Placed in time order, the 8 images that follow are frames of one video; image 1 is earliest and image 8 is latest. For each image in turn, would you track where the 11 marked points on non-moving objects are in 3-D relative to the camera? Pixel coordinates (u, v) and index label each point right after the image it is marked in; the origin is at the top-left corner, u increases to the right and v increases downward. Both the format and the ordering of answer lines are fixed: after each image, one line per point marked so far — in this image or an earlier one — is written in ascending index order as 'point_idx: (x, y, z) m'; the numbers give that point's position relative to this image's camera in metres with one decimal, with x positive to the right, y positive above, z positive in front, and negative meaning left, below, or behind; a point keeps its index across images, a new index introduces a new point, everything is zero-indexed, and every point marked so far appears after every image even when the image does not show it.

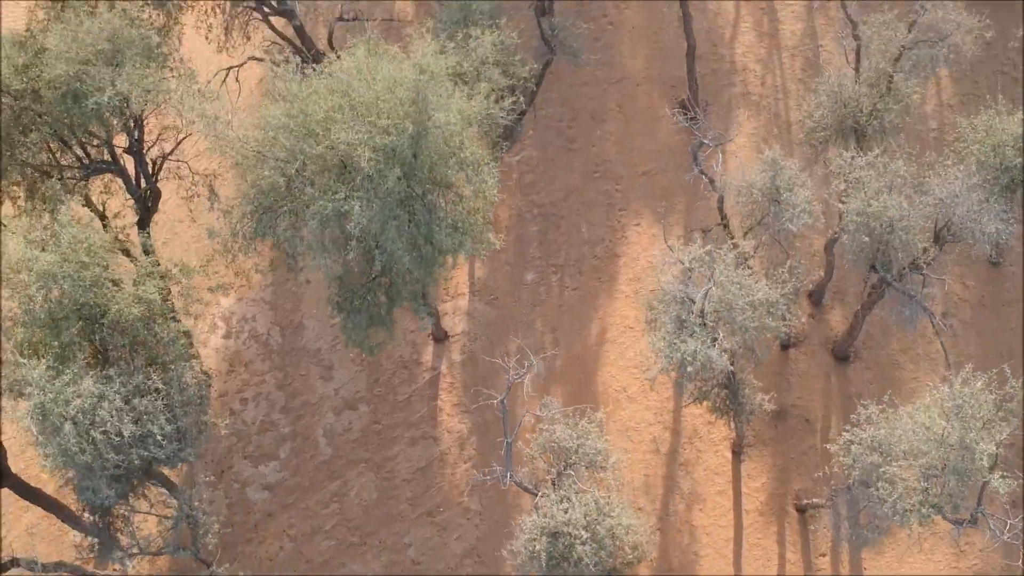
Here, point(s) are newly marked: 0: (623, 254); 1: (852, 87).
0: (+2.0, +0.6, +17.9) m
1: (+4.6, +2.6, +13.5) m
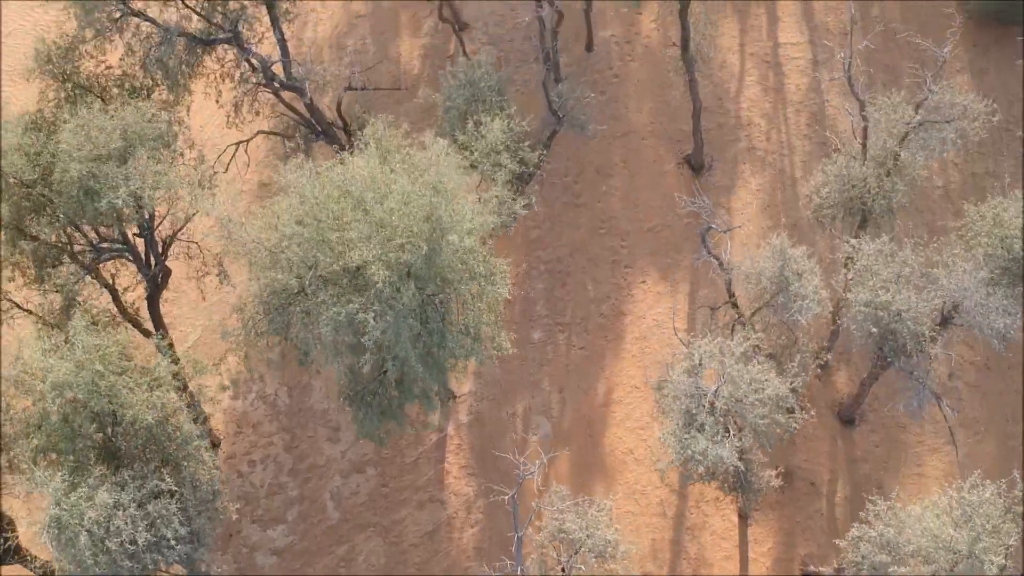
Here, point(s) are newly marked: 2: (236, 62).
0: (+2.1, -0.4, +18.0) m
1: (+4.7, +1.6, +13.5) m
2: (-3.9, +3.2, +14.1) m
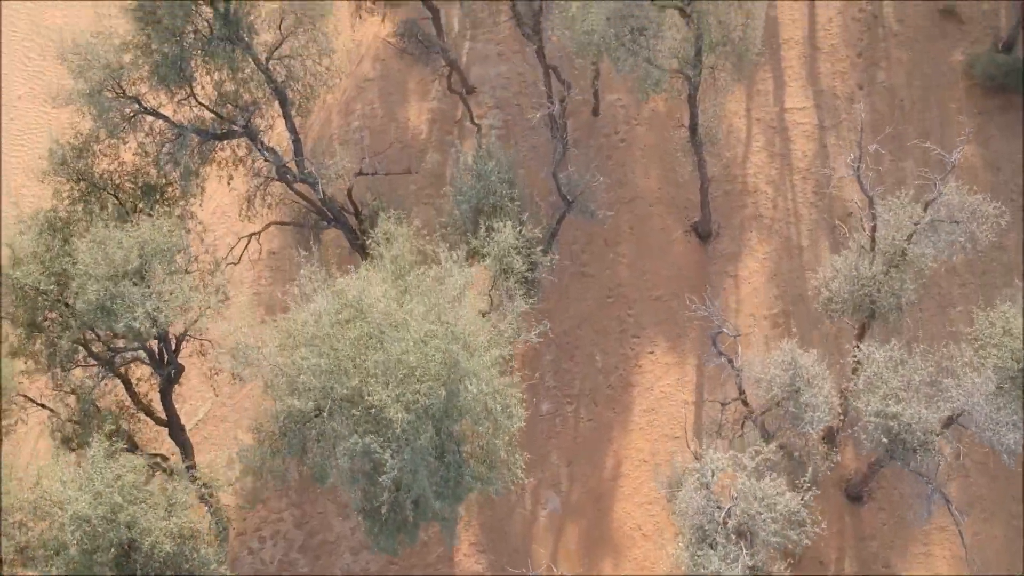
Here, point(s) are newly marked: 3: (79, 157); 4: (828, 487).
0: (+2.3, -1.7, +18.1) m
1: (+4.8, +0.3, +13.6) m
2: (-3.8, +1.9, +14.1) m
3: (-5.9, +1.6, +13.6) m
4: (+5.2, -3.3, +16.6) m
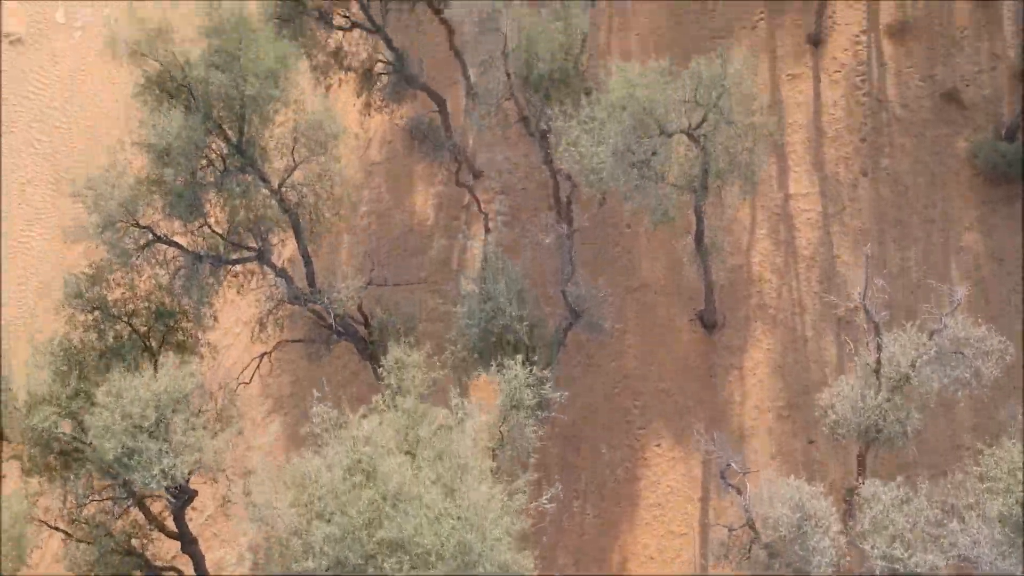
0: (+2.4, -3.5, +18.2) m
1: (+5.0, -1.4, +13.8) m
2: (-3.6, +0.2, +14.3) m
3: (-5.8, -0.1, +13.8) m
4: (+5.4, -5.0, +16.7) m
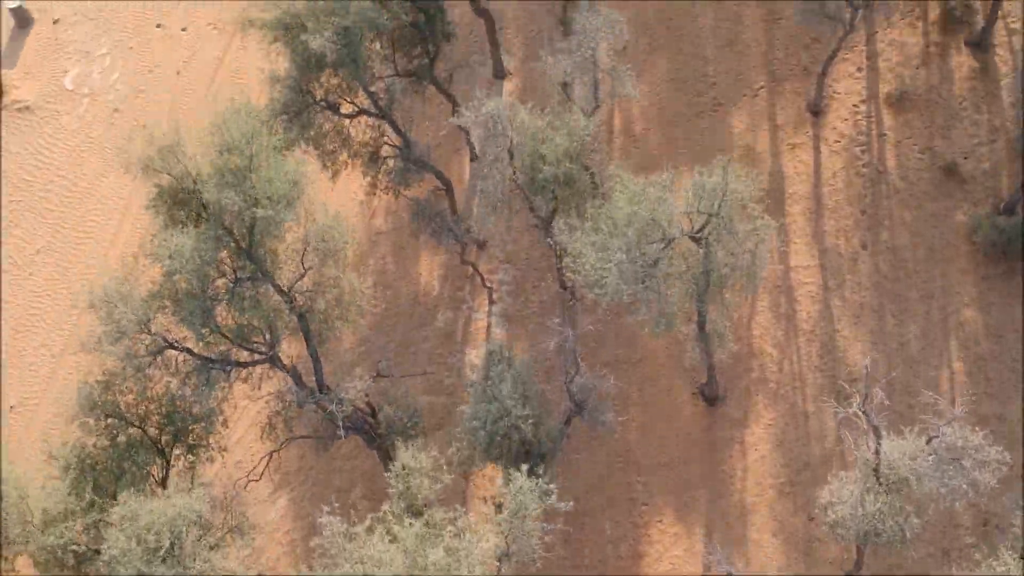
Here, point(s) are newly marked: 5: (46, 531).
0: (+2.5, -4.9, +18.4) m
1: (+5.0, -2.9, +14.0) m
2: (-3.6, -1.2, +14.5) m
3: (-5.7, -1.5, +14.0) m
4: (+5.5, -6.5, +16.9) m
5: (-6.1, -3.1, +13.2) m
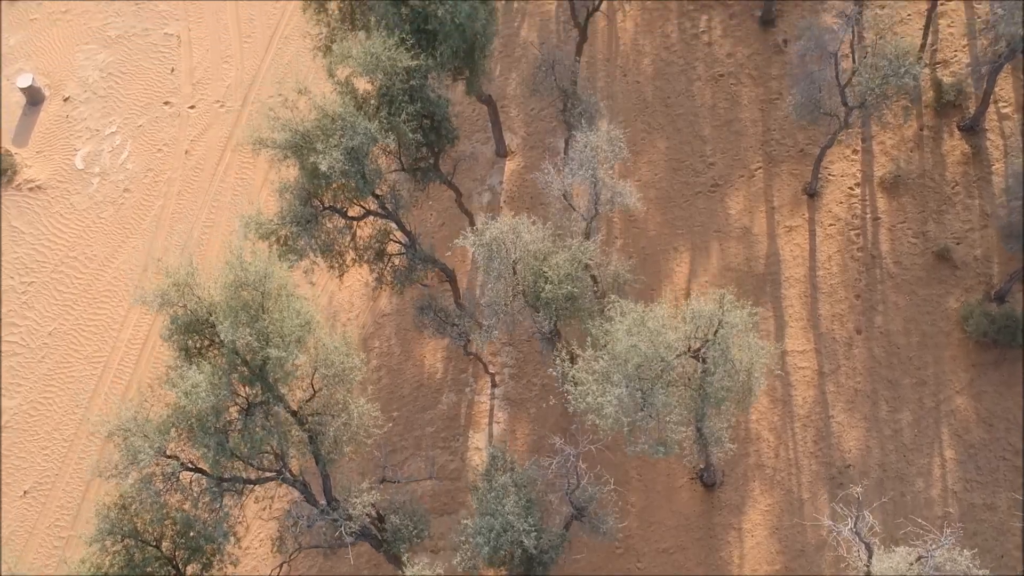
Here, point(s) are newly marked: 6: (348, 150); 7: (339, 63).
0: (+2.5, -6.7, +18.9) m
1: (+5.1, -4.6, +14.5) m
2: (-3.5, -3.0, +15.0) m
3: (-5.6, -3.3, +14.5) m
4: (+5.5, -8.2, +17.4) m
5: (-6.1, -4.8, +13.6) m
6: (-2.6, +2.2, +16.0) m
7: (-2.9, +3.7, +16.7) m
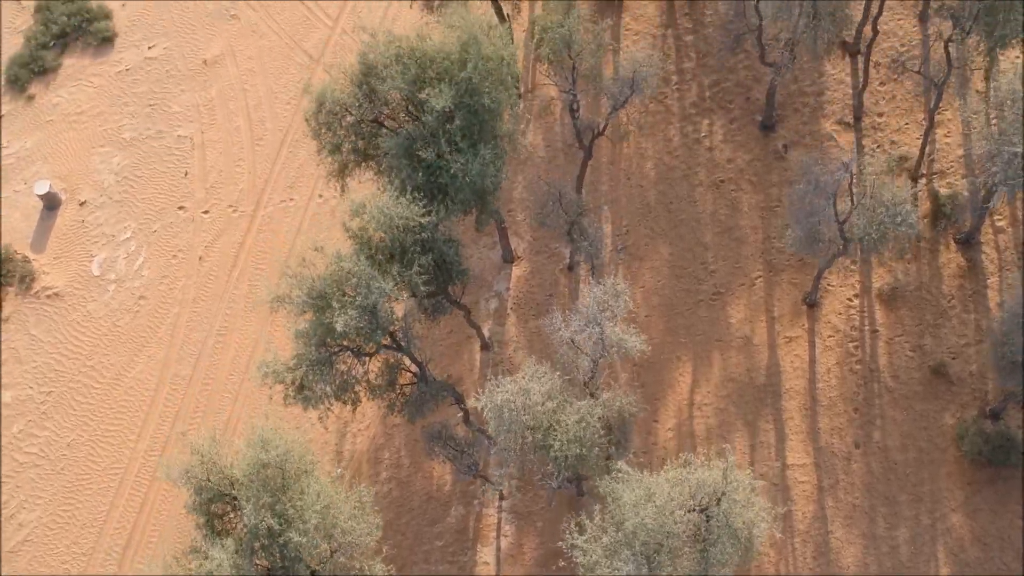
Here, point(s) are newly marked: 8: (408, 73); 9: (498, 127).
0: (+2.7, -9.2, +19.4) m
1: (+5.2, -7.1, +15.0) m
2: (-3.4, -5.5, +15.6) m
3: (-5.5, -5.8, +15.0) m
4: (+5.6, -10.7, +18.0) m
5: (-5.9, -7.3, +14.2) m
6: (-2.5, -0.3, +16.5) m
7: (-2.7, +1.2, +17.3) m
8: (-1.8, +3.8, +17.5) m
9: (-0.3, +2.9, +17.9) m
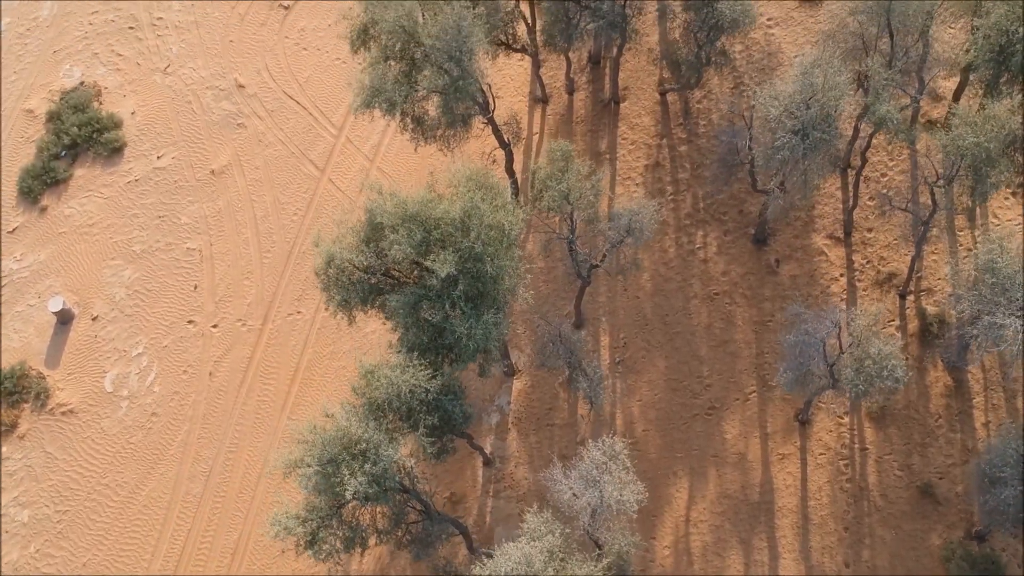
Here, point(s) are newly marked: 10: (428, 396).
0: (+2.7, -12.0, +20.2) m
1: (+5.3, -9.9, +15.8) m
2: (-3.3, -8.3, +16.3) m
3: (-5.4, -8.6, +15.8) m
4: (+5.7, -13.5, +18.7) m
5: (-5.9, -10.2, +14.9) m
6: (-2.4, -3.1, +17.2) m
7: (-2.7, -1.6, +18.0) m
8: (-1.8, +0.9, +18.2) m
9: (-0.2, +0.1, +18.7) m
10: (-1.5, -1.9, +18.0) m
